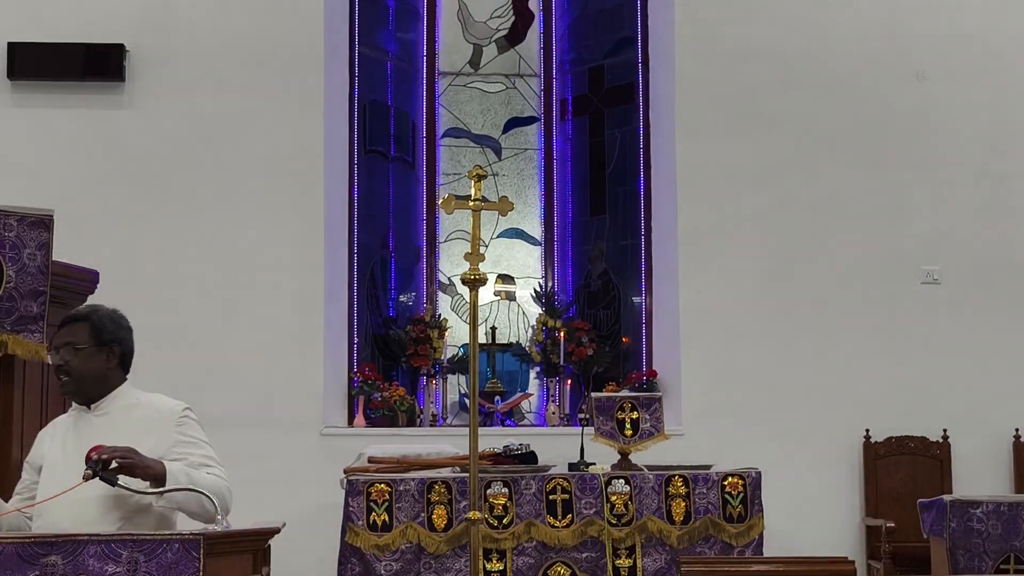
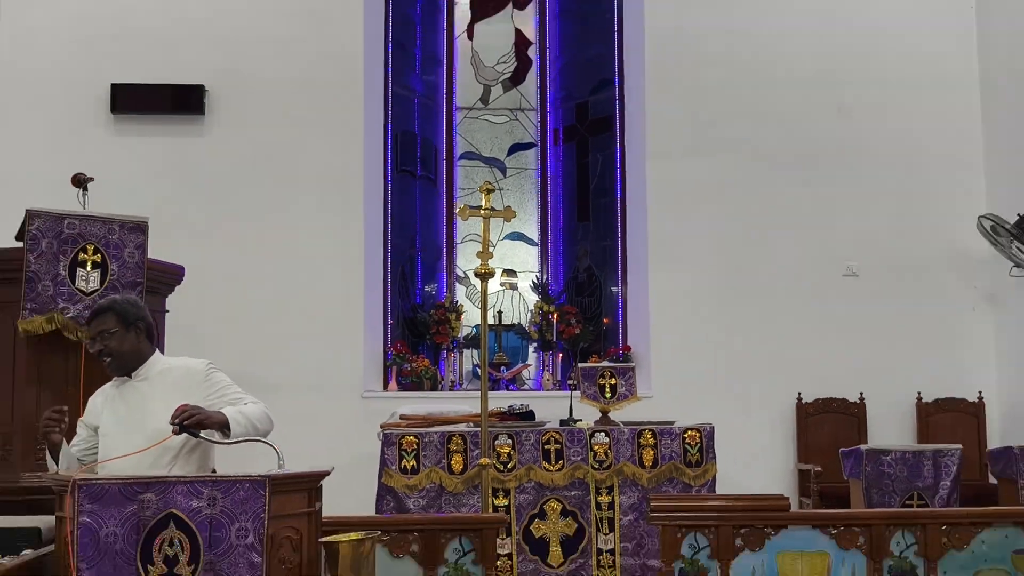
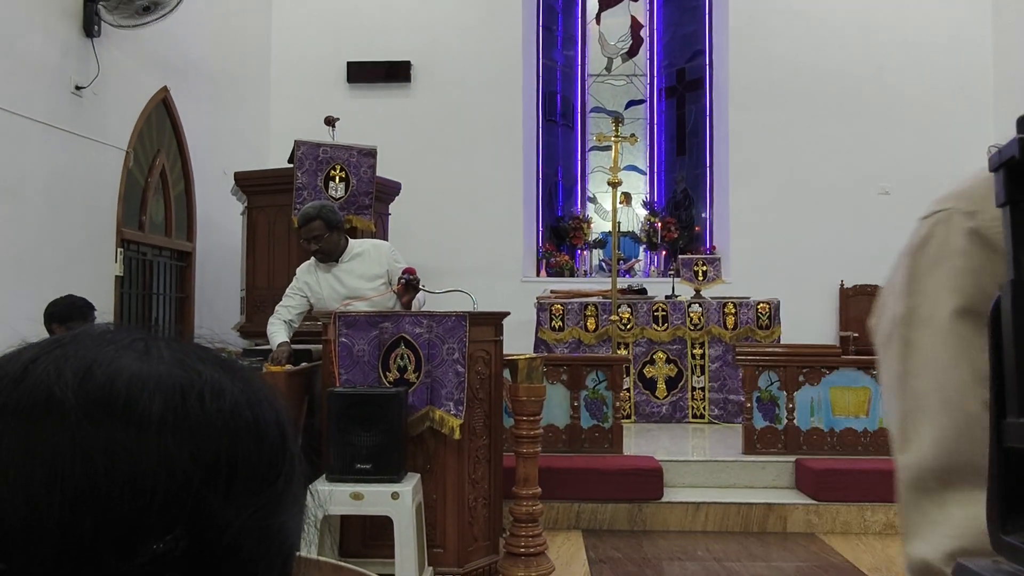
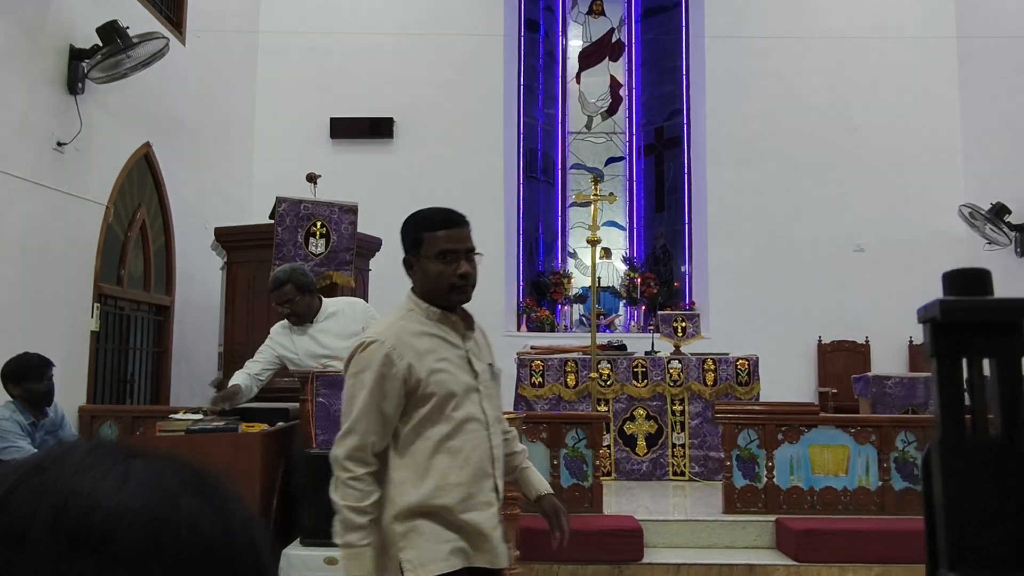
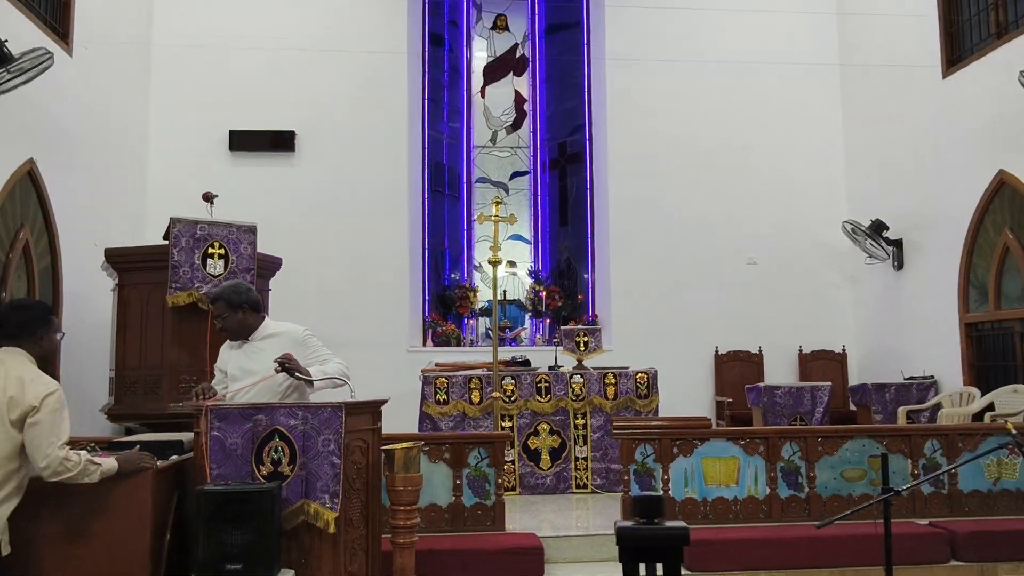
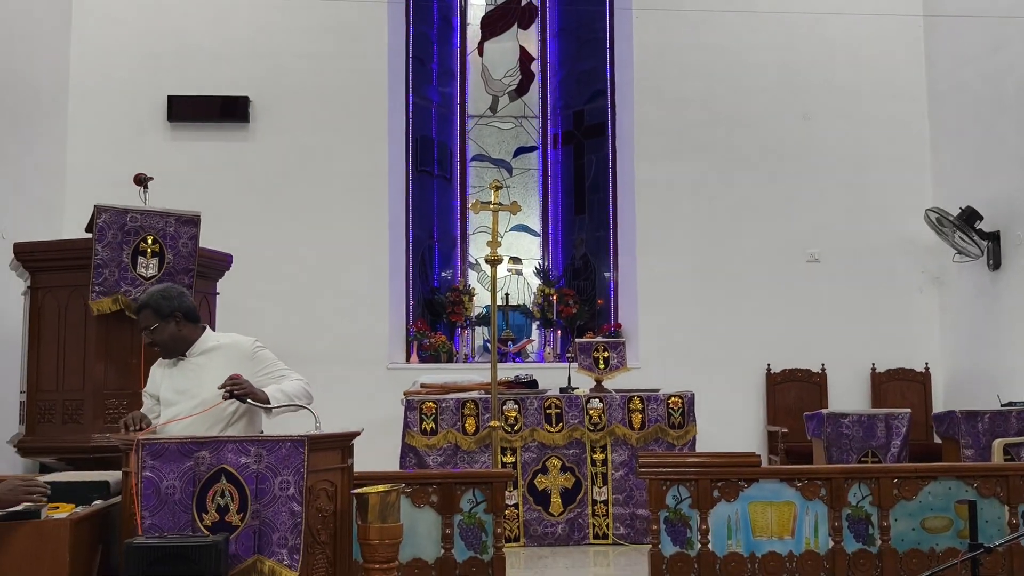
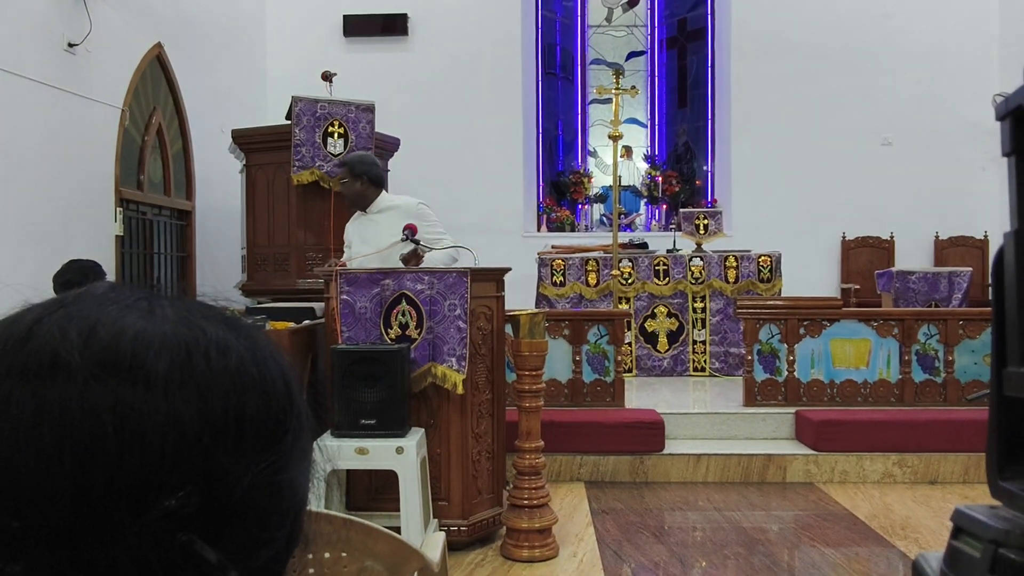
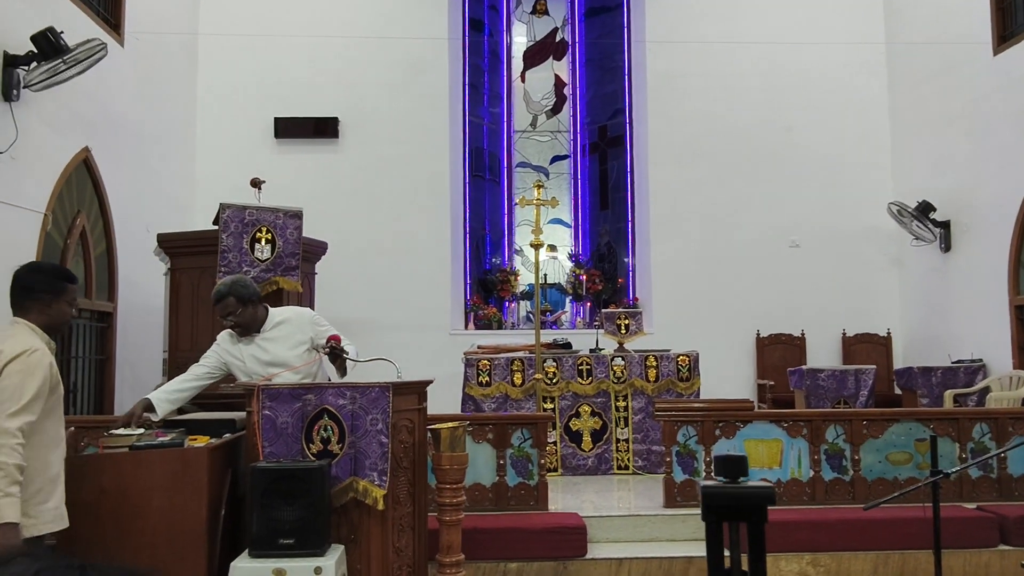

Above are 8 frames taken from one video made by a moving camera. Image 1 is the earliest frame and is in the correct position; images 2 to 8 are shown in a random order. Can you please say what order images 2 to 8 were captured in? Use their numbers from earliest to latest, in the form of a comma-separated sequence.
2, 6, 5, 8, 4, 3, 7
